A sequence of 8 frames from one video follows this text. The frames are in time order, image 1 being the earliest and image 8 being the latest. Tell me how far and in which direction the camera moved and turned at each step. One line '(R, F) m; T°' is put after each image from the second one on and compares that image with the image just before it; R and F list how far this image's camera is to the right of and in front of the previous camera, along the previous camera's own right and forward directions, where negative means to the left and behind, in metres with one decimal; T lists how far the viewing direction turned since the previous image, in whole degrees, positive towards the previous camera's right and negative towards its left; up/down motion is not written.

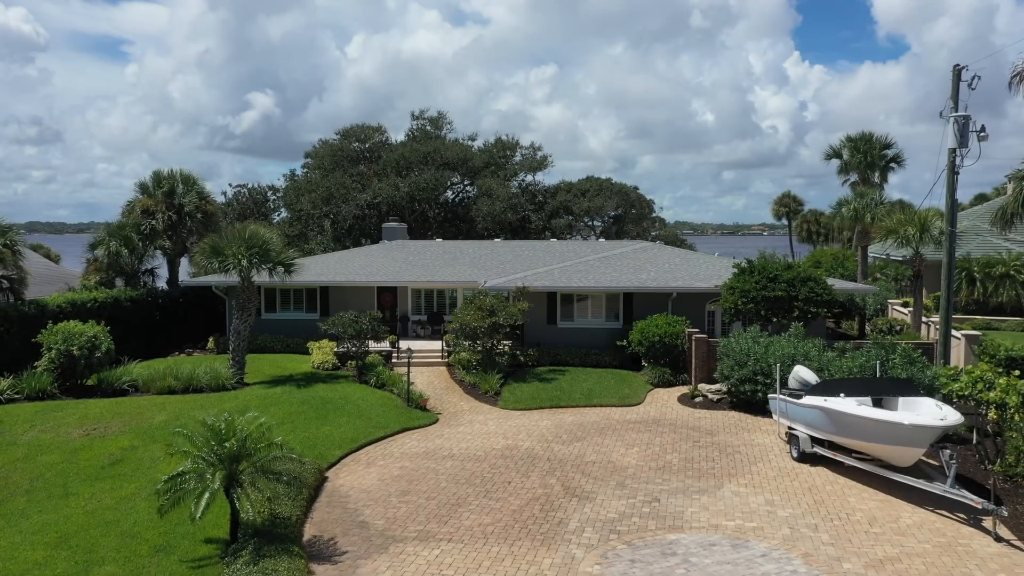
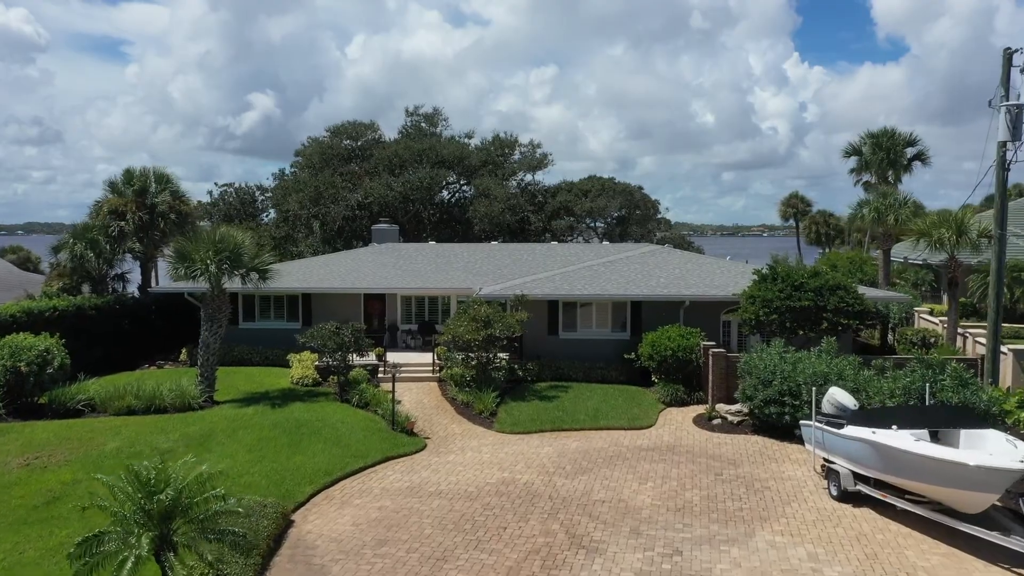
(+0.1, +2.1) m; 0°
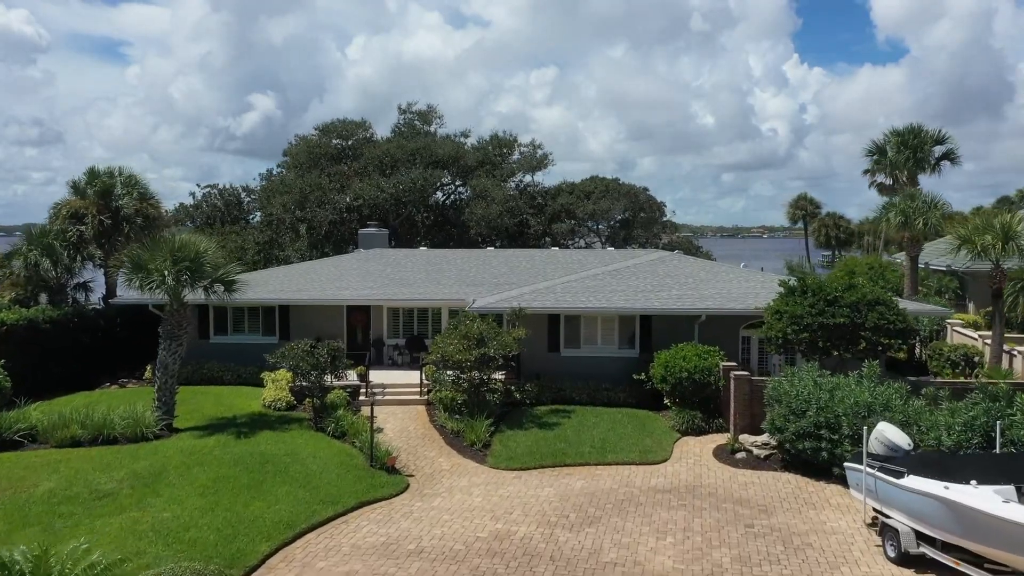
(+0.1, +2.2) m; 0°
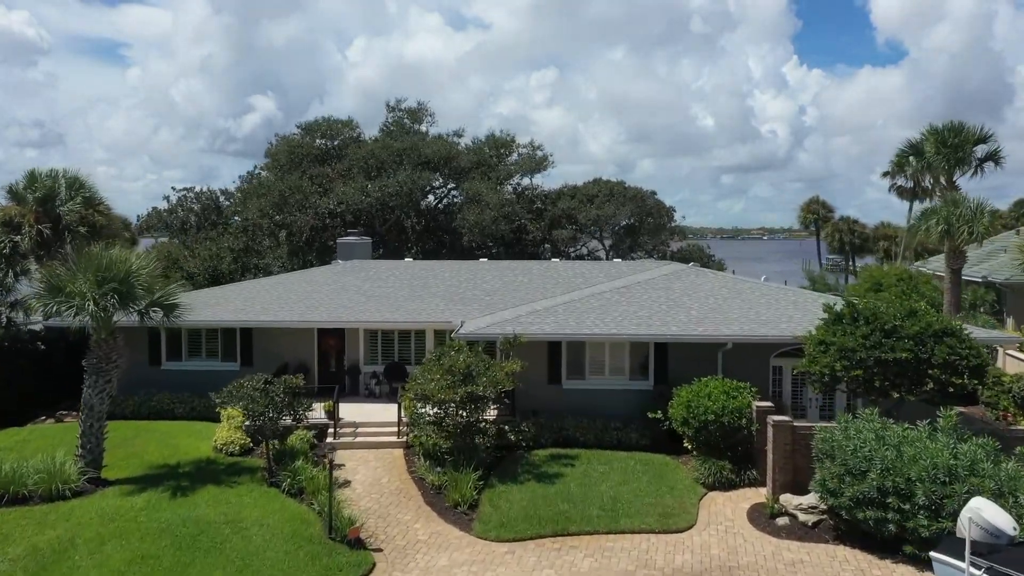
(+0.1, +2.9) m; 0°
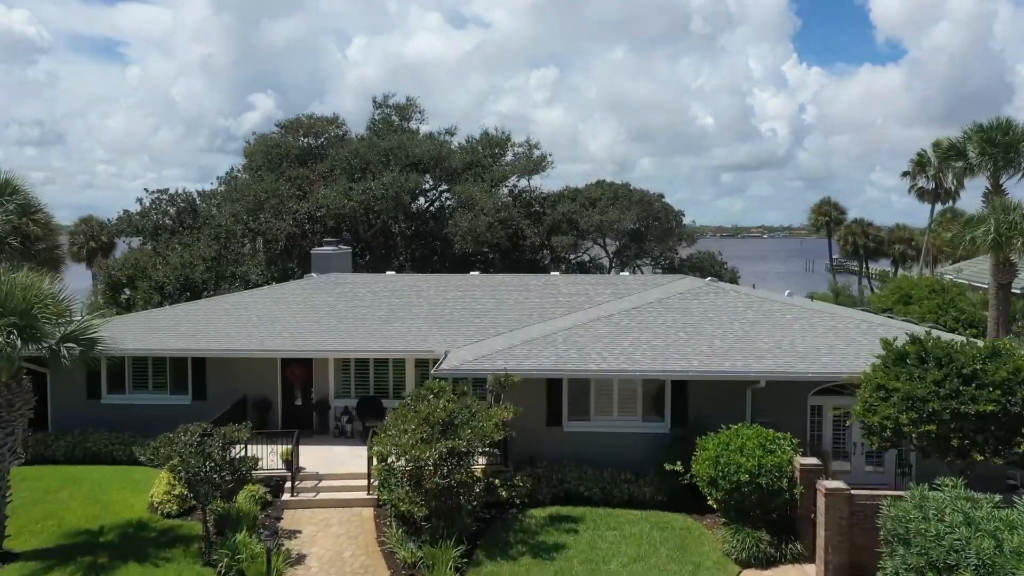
(+0.1, +2.8) m; 0°
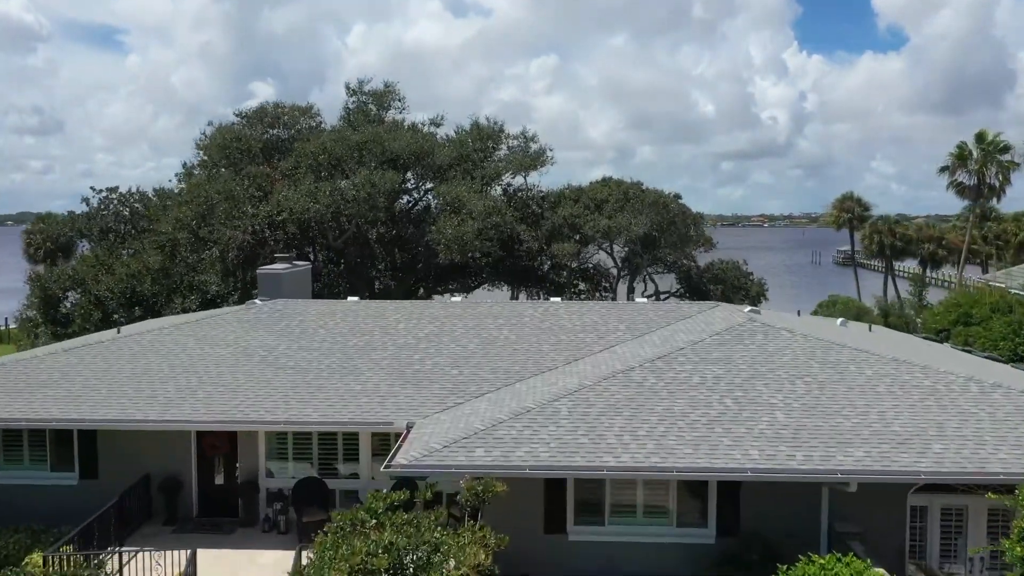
(+0.2, +4.4) m; 0°
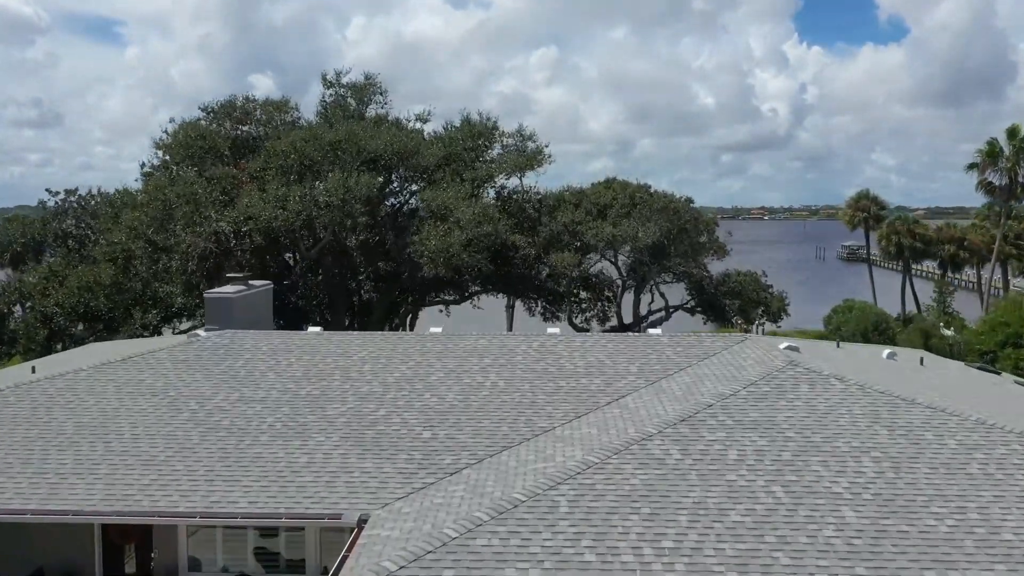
(+0.2, +2.9) m; 0°
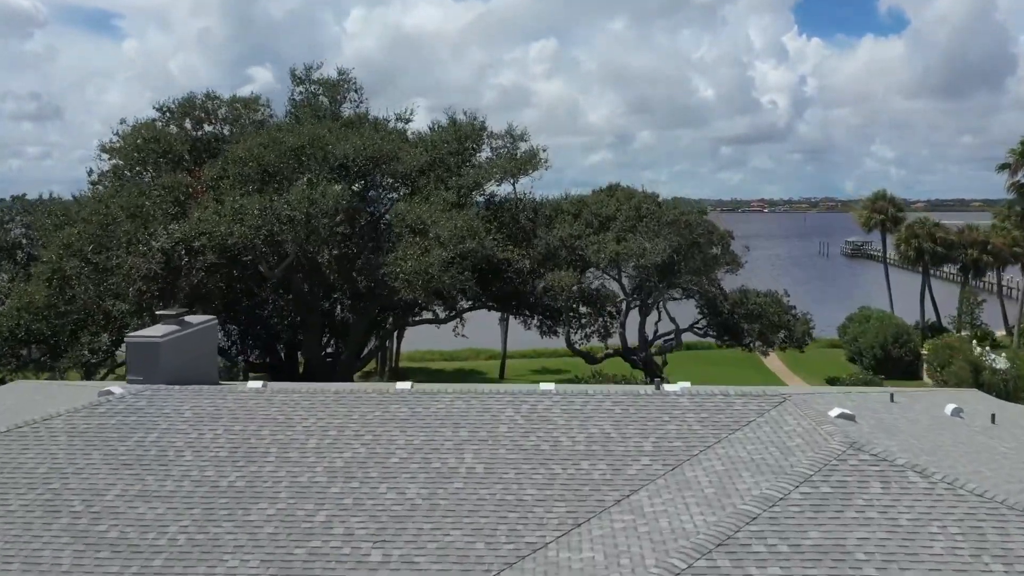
(+0.2, +2.9) m; 0°
